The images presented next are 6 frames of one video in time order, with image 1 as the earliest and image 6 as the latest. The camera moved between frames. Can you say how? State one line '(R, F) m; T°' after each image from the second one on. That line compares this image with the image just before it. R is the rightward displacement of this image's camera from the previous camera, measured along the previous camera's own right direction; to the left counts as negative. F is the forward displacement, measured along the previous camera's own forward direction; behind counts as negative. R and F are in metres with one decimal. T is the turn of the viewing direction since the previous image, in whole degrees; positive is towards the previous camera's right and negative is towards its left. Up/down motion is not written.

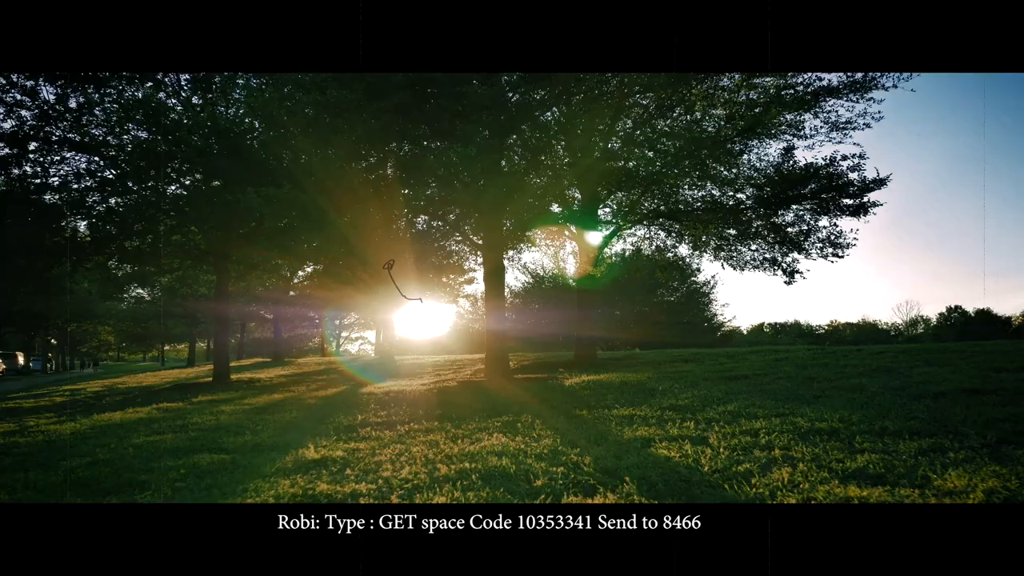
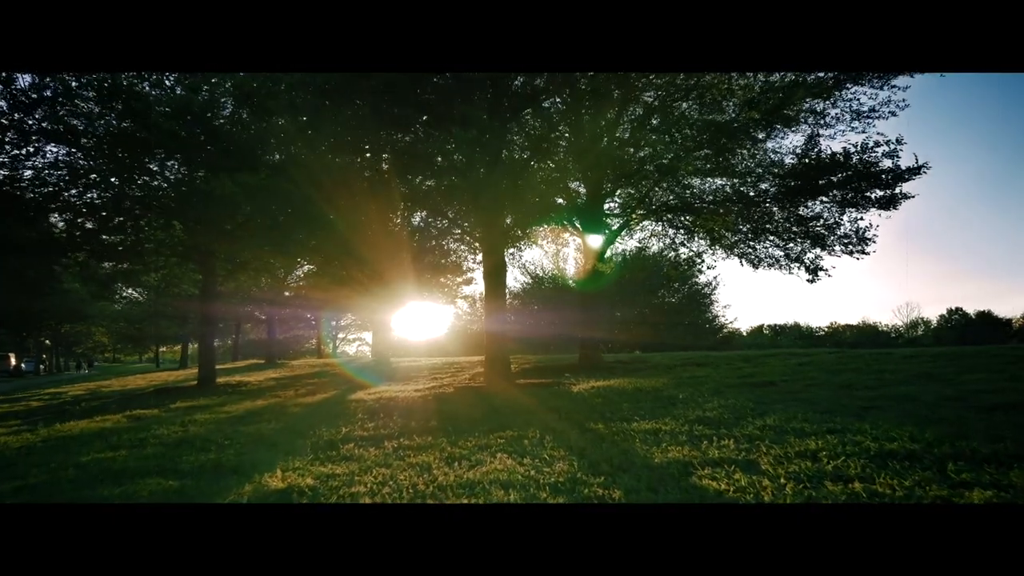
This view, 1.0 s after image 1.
(-0.1, +0.7) m; 0°
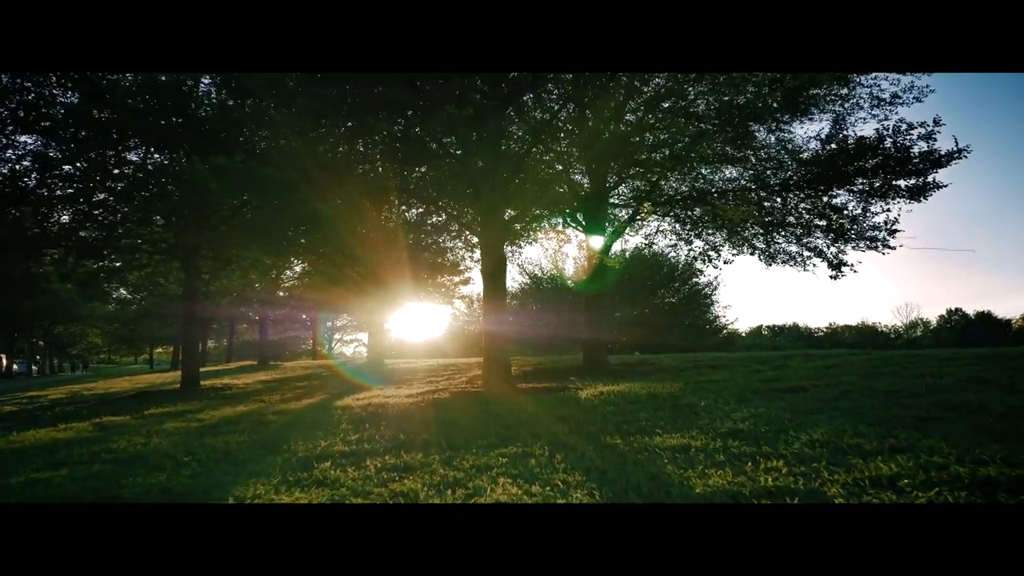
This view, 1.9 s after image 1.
(0.0, +0.6) m; 0°
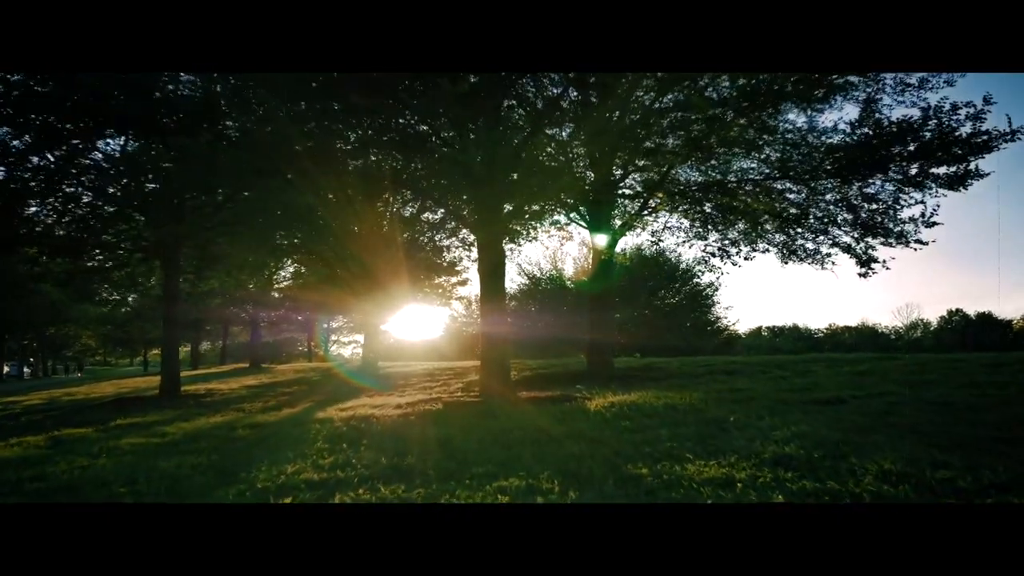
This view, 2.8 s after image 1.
(0.0, +0.7) m; 0°
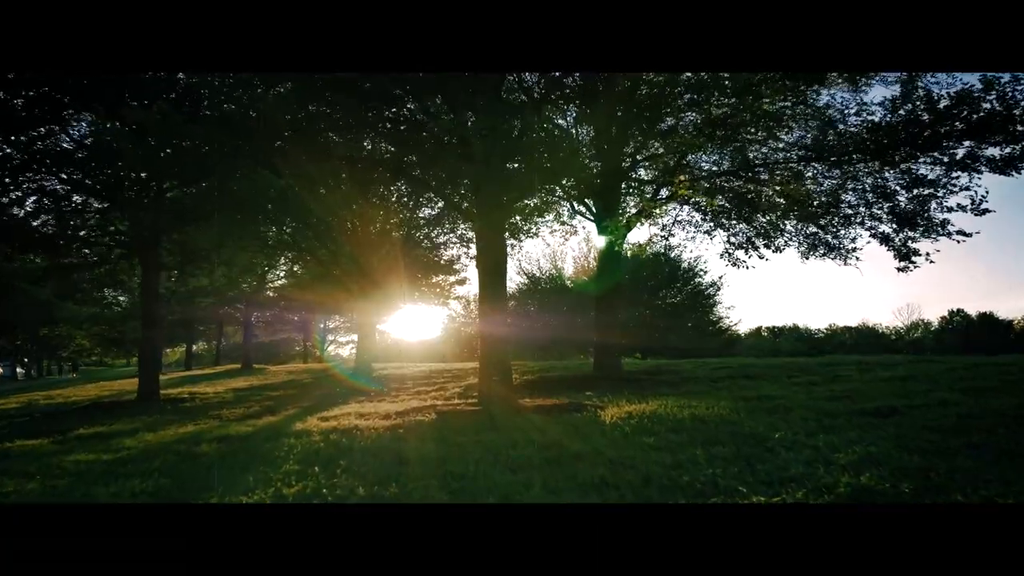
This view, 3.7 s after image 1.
(0.0, +0.7) m; 0°
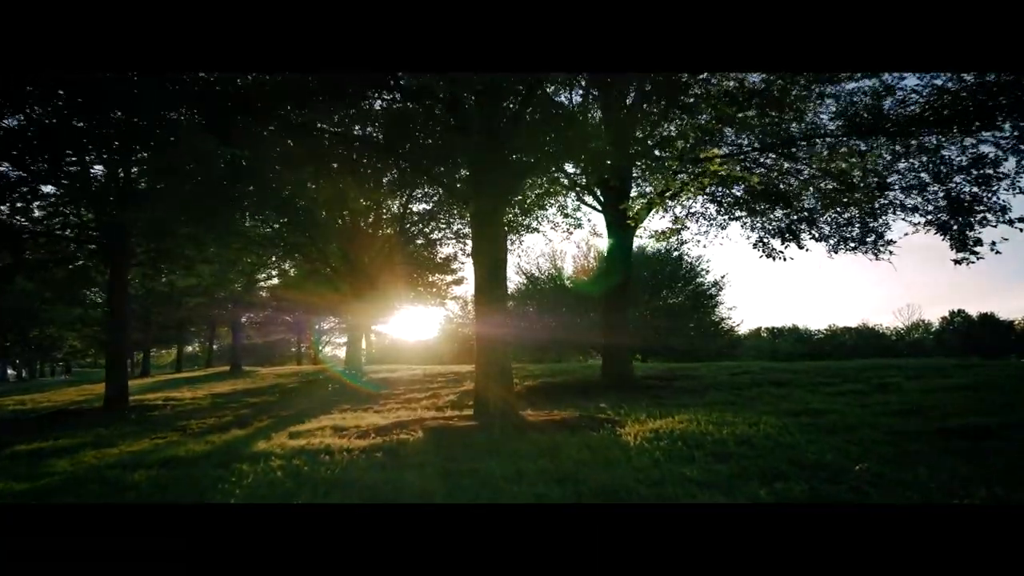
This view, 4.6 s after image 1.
(0.0, +0.9) m; 0°
